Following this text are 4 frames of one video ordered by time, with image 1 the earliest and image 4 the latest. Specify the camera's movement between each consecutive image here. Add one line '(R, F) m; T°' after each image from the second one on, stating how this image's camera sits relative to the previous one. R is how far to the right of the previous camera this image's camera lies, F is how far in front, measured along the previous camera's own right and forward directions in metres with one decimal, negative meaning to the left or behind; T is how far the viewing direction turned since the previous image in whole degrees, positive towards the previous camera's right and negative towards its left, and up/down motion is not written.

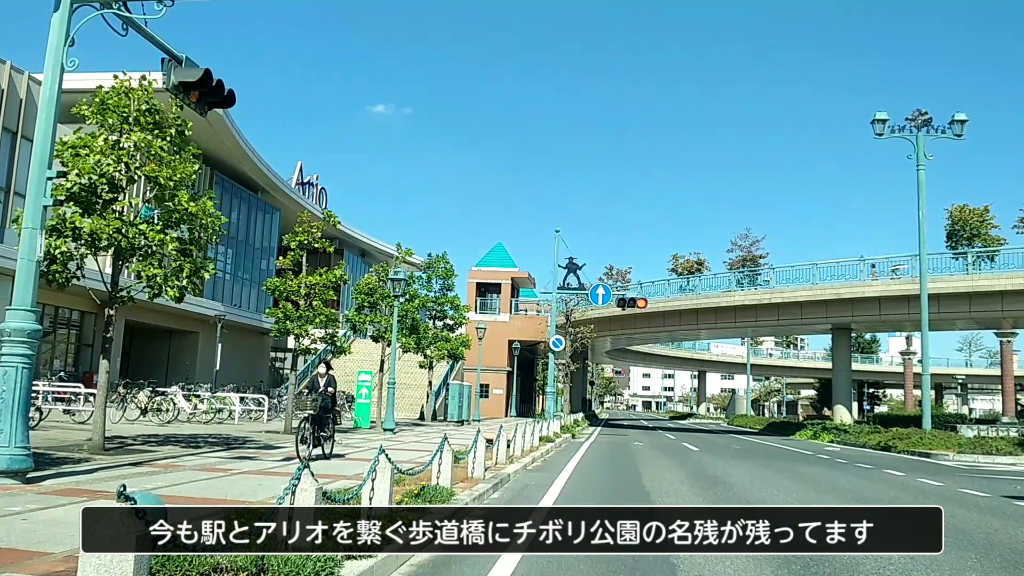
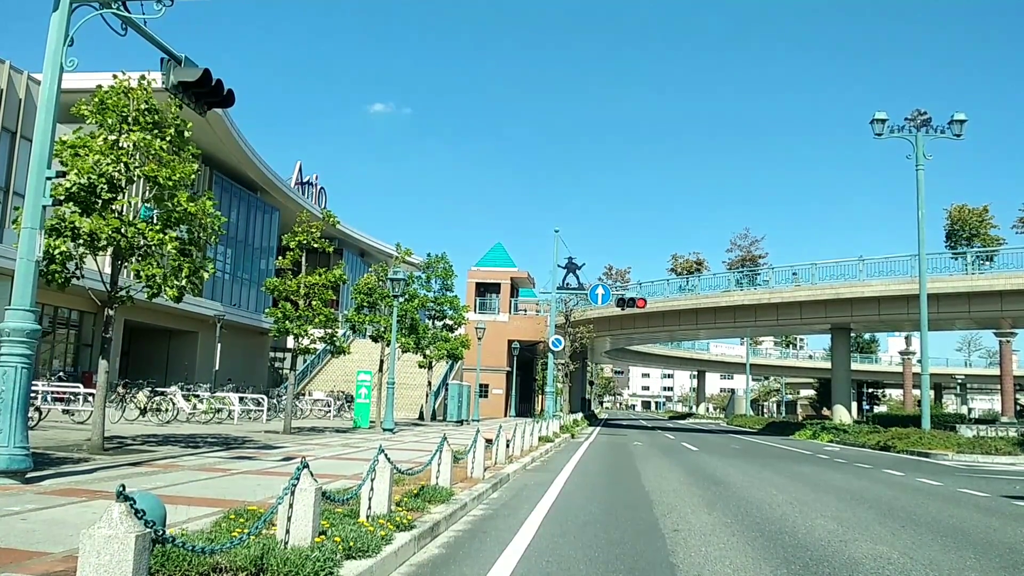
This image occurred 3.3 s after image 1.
(0.0, 0.0) m; 0°
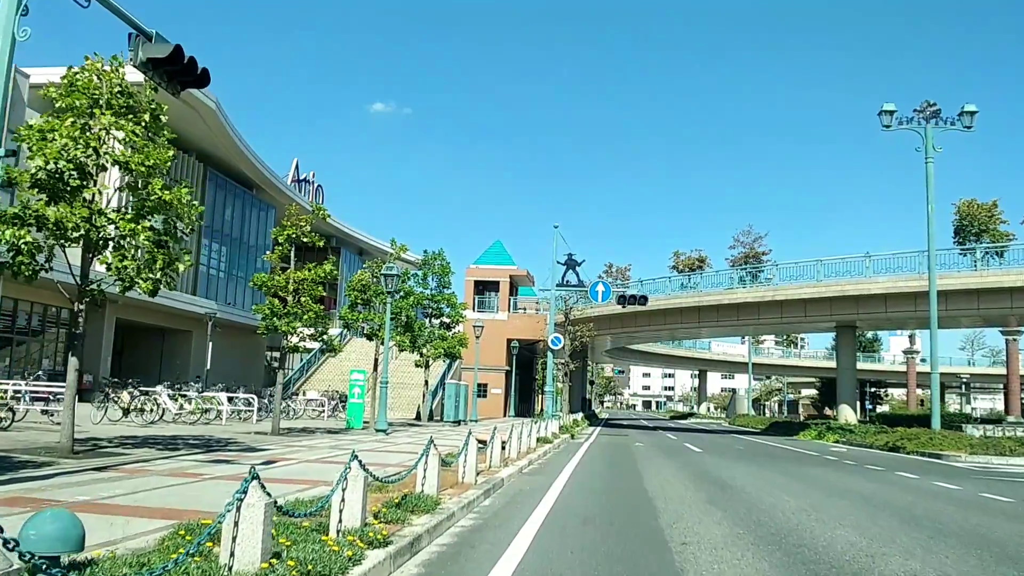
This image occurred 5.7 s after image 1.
(+0.1, +0.8) m; 0°
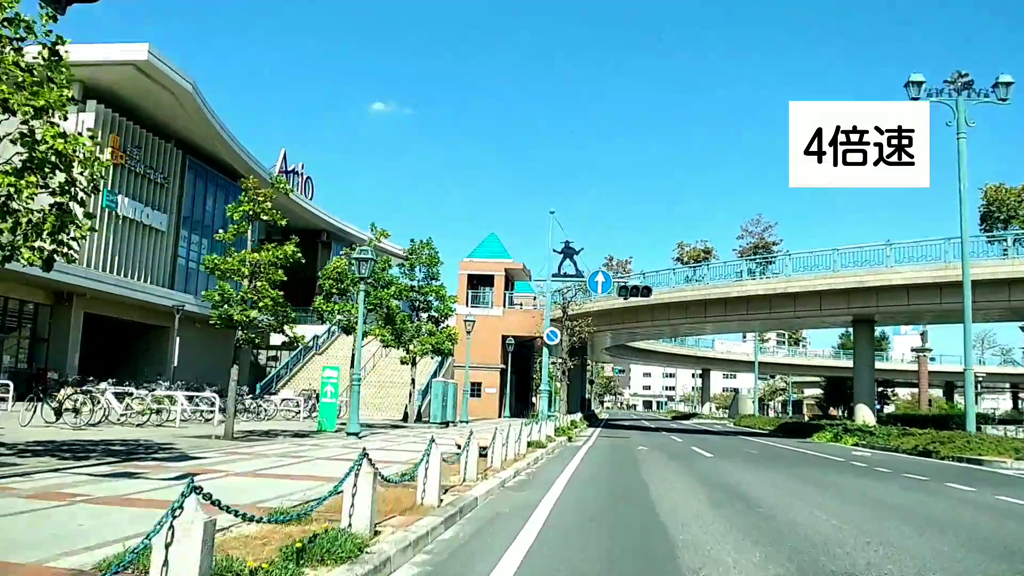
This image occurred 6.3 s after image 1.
(+0.3, +2.4) m; 0°
